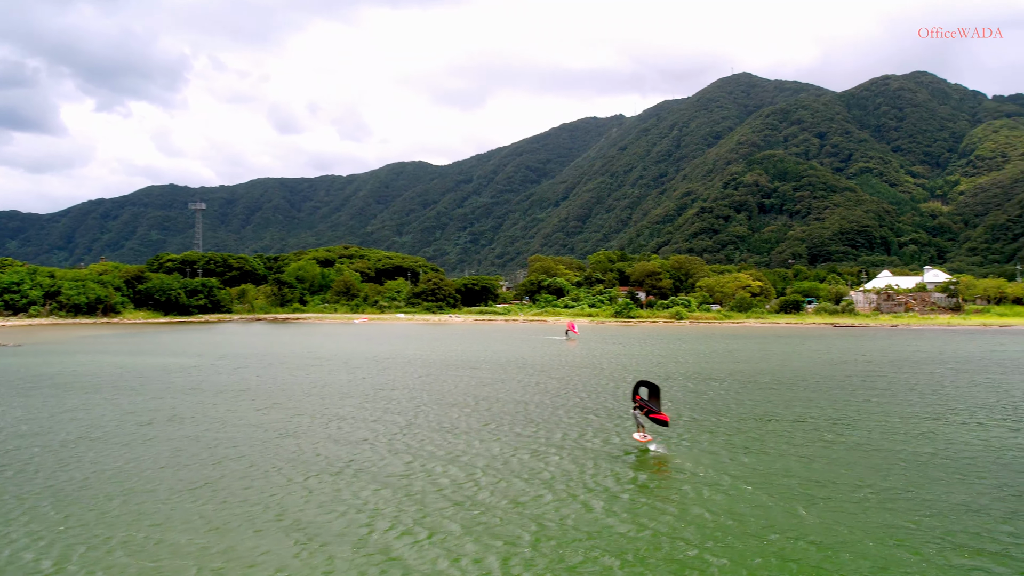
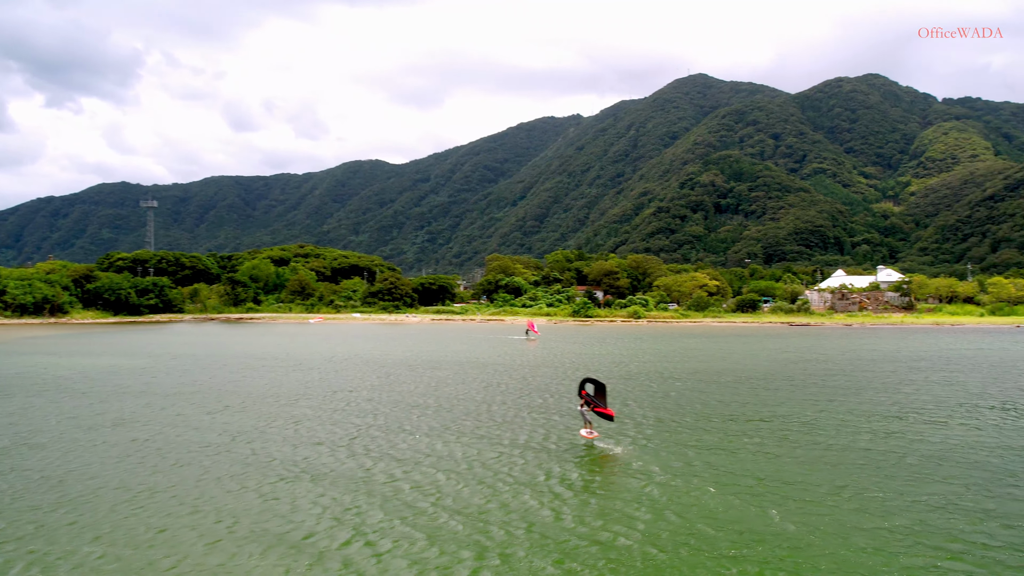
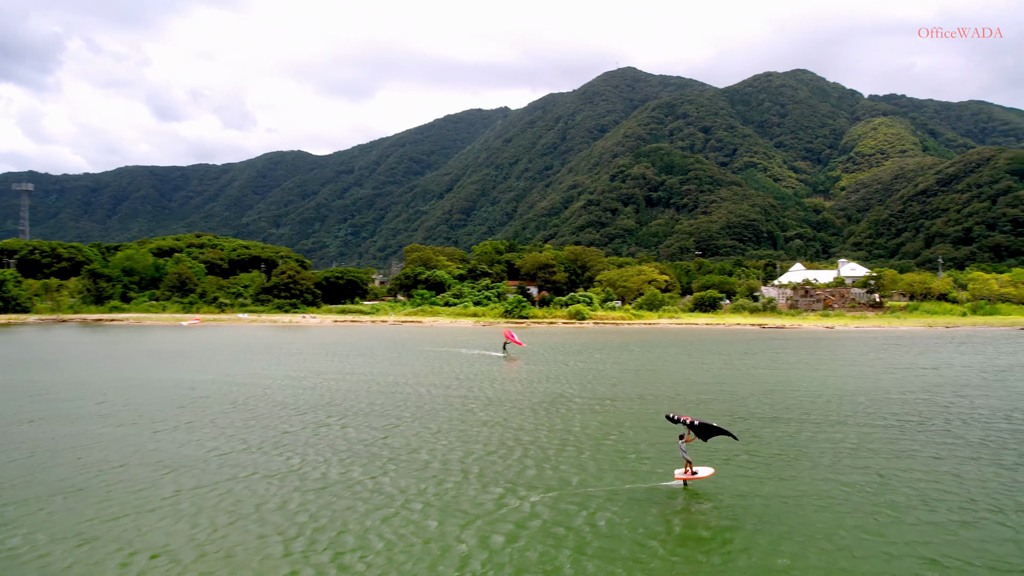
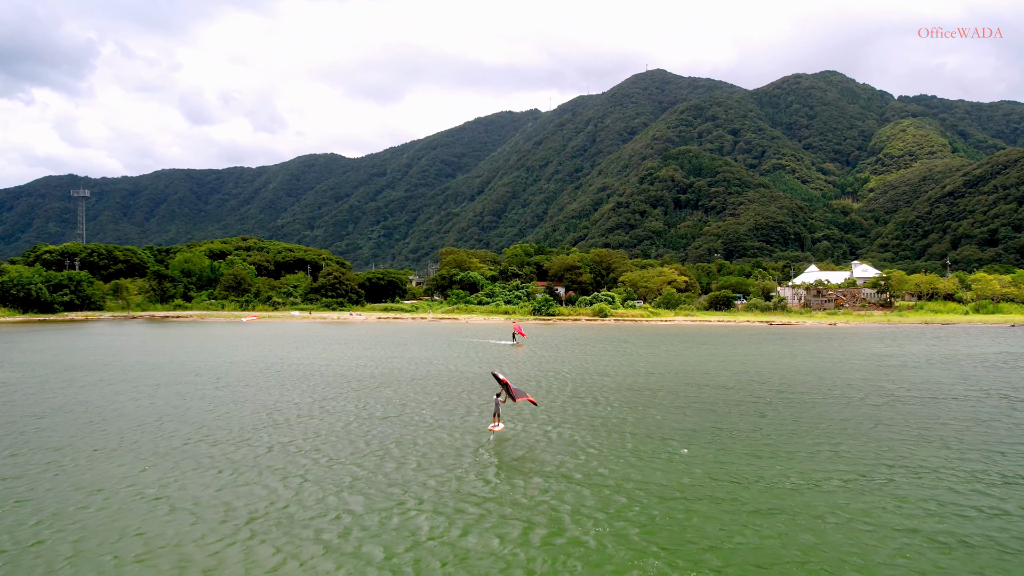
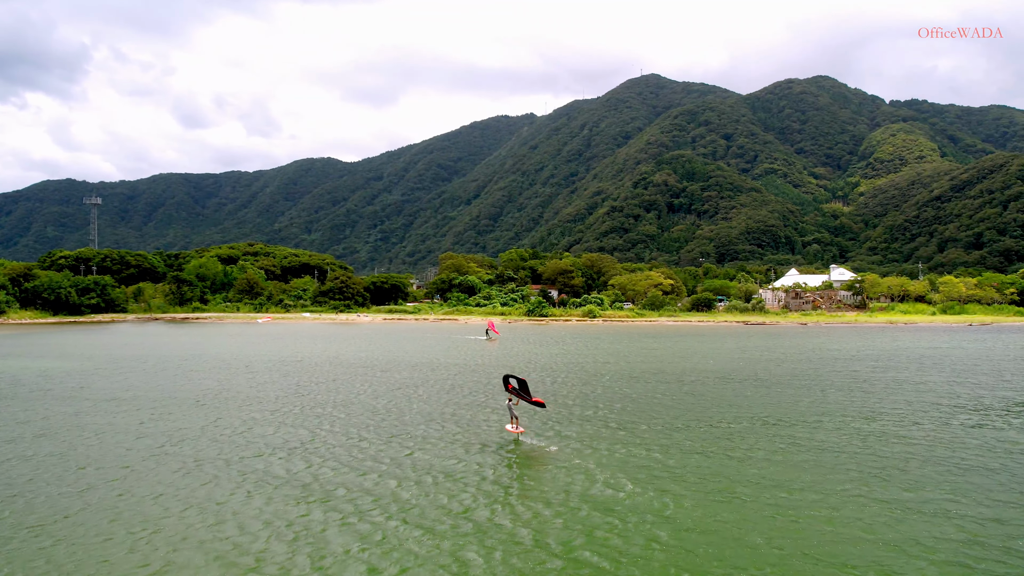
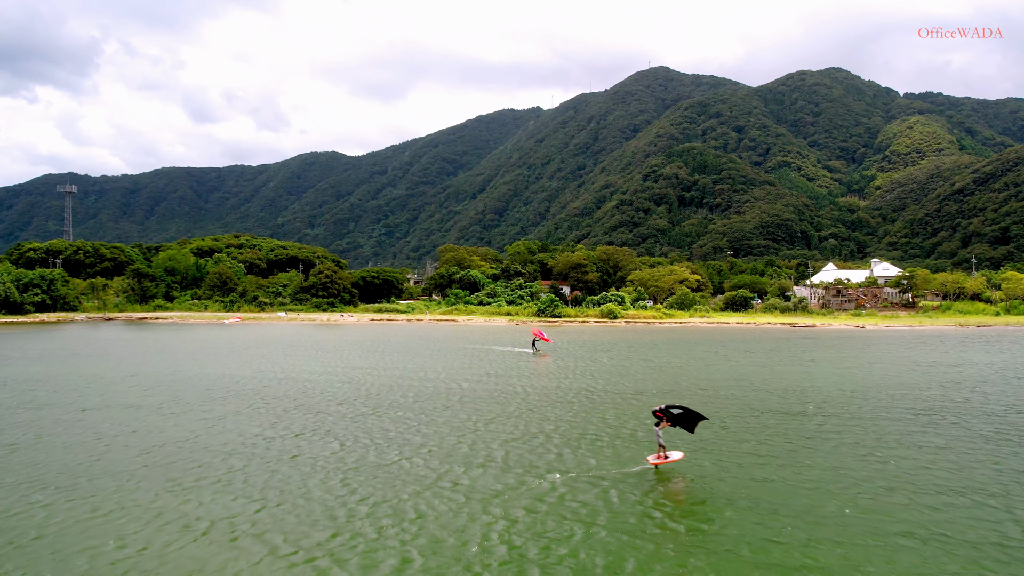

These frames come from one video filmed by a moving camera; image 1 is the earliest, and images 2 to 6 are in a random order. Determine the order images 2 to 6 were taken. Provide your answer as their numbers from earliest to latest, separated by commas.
2, 5, 4, 6, 3
